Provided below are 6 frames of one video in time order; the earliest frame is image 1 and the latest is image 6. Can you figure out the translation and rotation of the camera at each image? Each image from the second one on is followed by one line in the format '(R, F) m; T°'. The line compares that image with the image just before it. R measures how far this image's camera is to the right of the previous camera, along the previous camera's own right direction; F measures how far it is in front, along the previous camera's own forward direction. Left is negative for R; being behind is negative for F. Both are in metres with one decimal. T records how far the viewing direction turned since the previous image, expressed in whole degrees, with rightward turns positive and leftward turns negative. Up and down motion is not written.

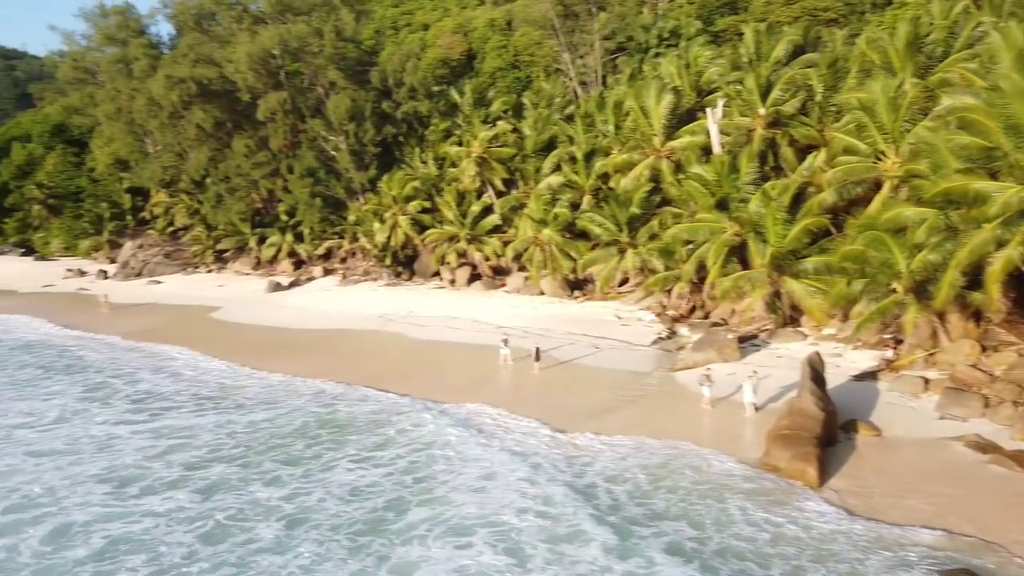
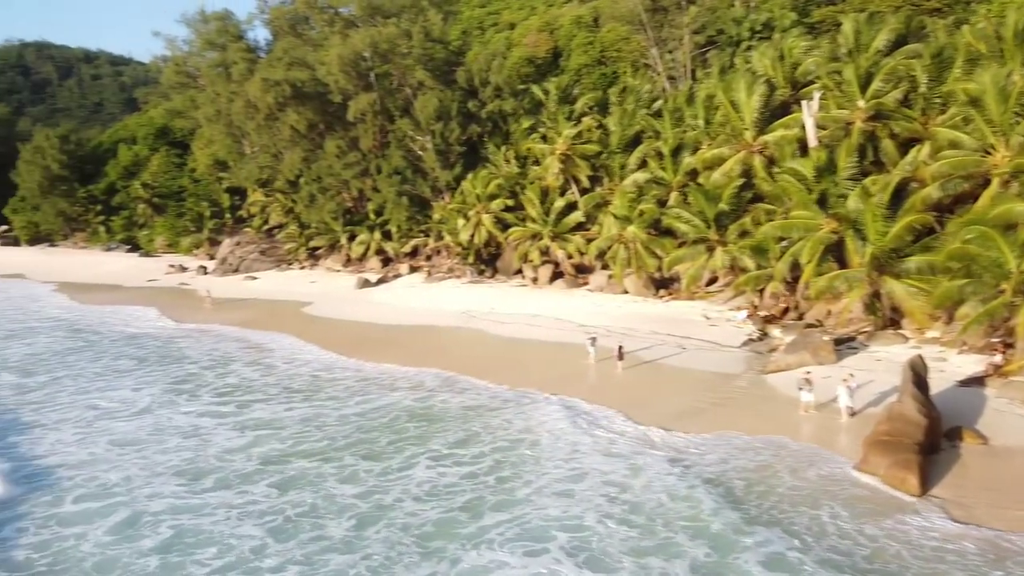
(+0.1, +0.3) m; -6°
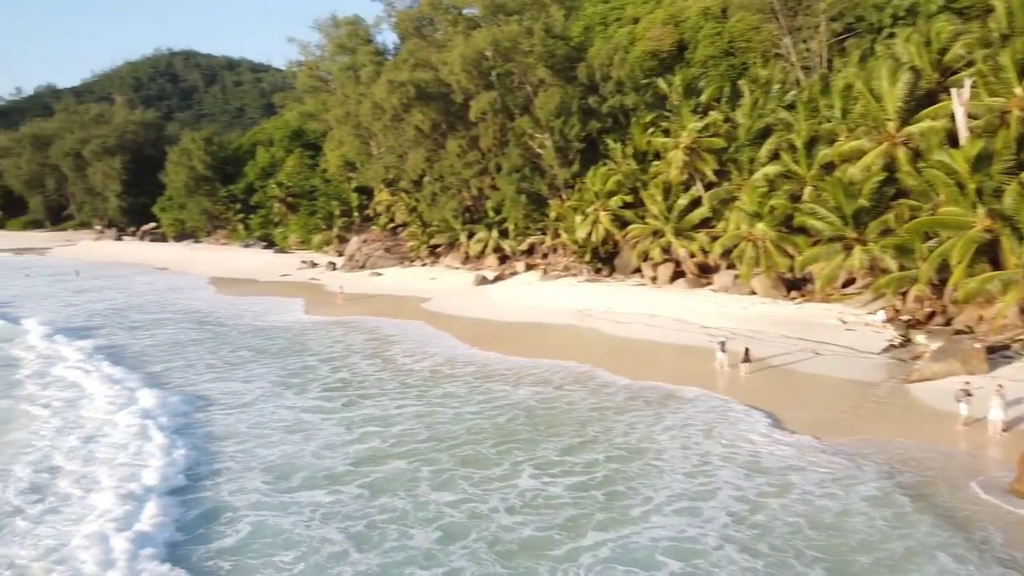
(+0.1, +0.6) m; -9°
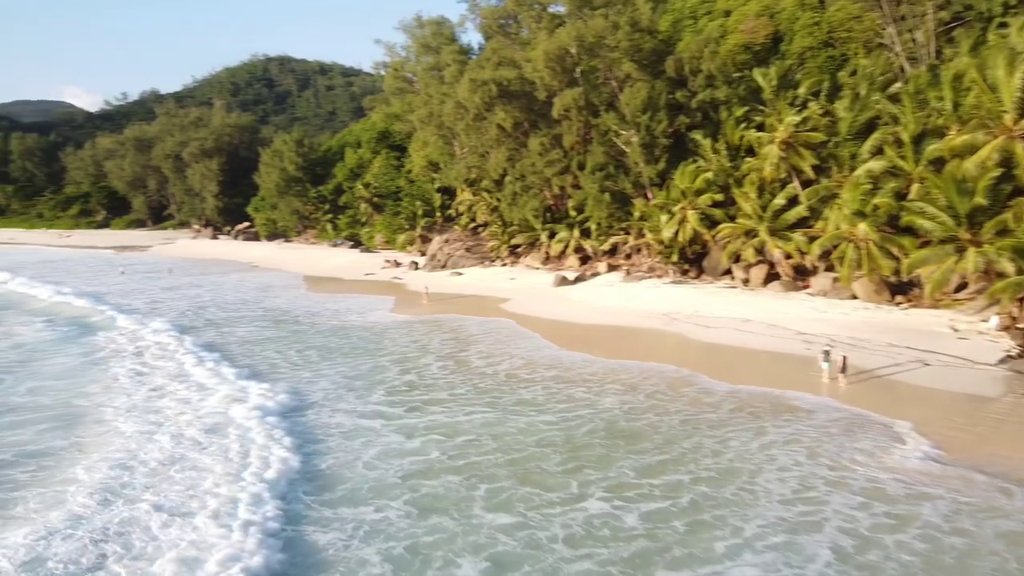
(0.0, +0.9) m; -6°
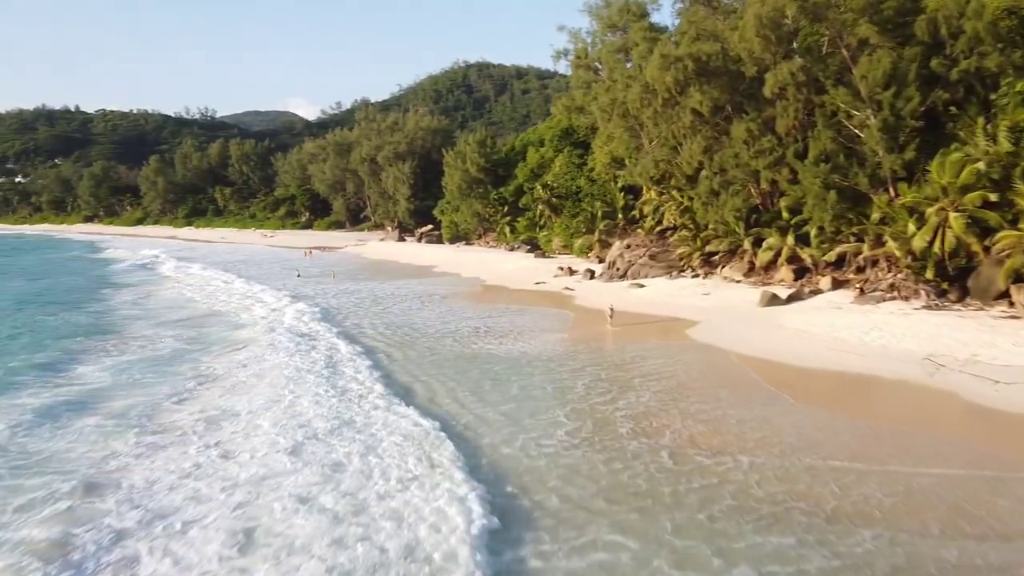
(0.0, +4.8) m; -14°
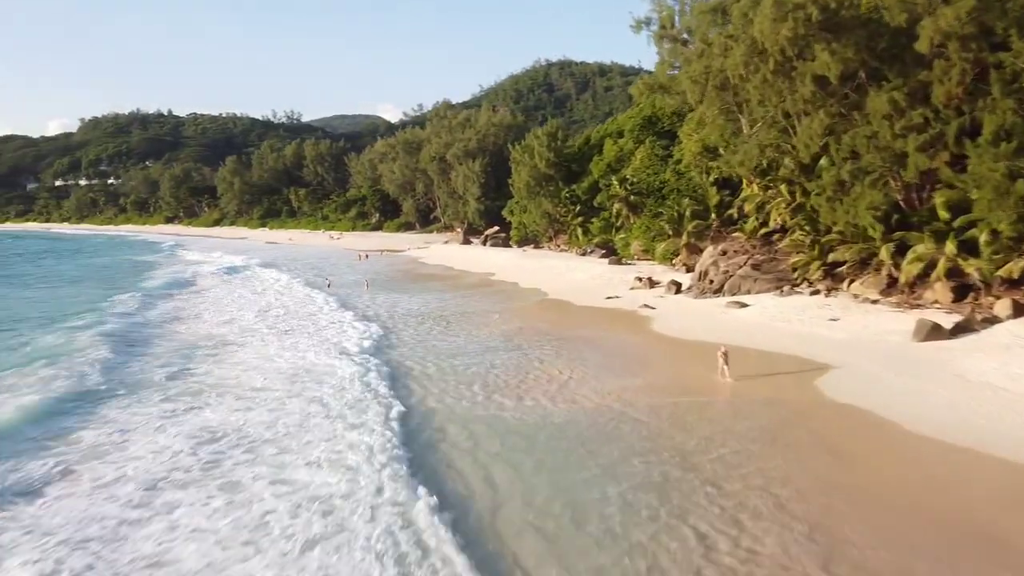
(+0.5, +5.6) m; -6°
